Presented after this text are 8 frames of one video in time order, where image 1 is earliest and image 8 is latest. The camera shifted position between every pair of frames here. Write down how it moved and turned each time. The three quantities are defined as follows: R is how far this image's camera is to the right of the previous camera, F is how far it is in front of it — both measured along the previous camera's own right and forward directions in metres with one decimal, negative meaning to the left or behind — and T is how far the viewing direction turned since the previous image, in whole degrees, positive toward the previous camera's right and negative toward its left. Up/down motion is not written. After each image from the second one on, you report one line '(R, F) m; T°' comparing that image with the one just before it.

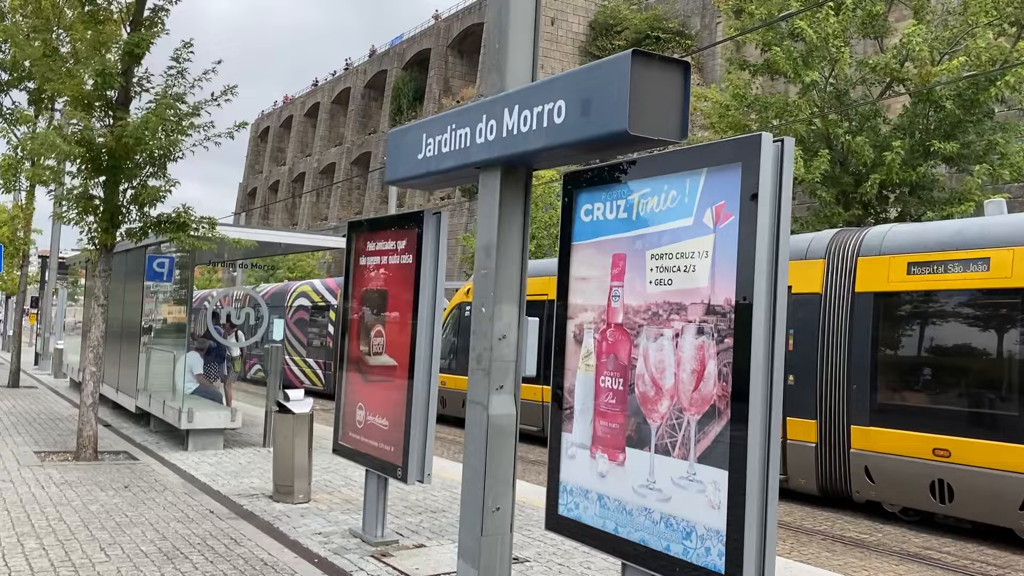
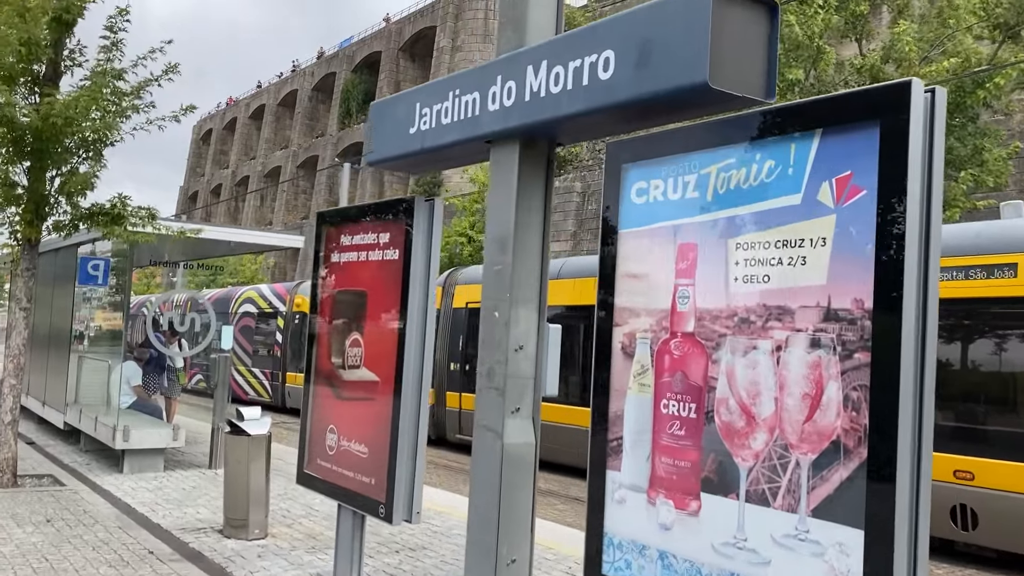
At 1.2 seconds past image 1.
(-0.3, +0.9) m; +4°
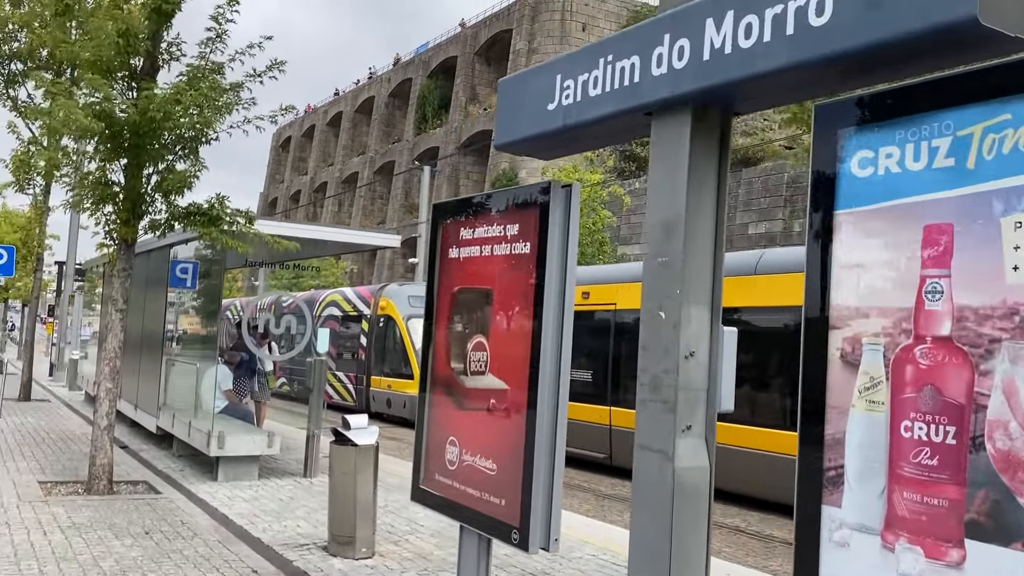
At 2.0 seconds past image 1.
(-0.4, +0.6) m; -5°
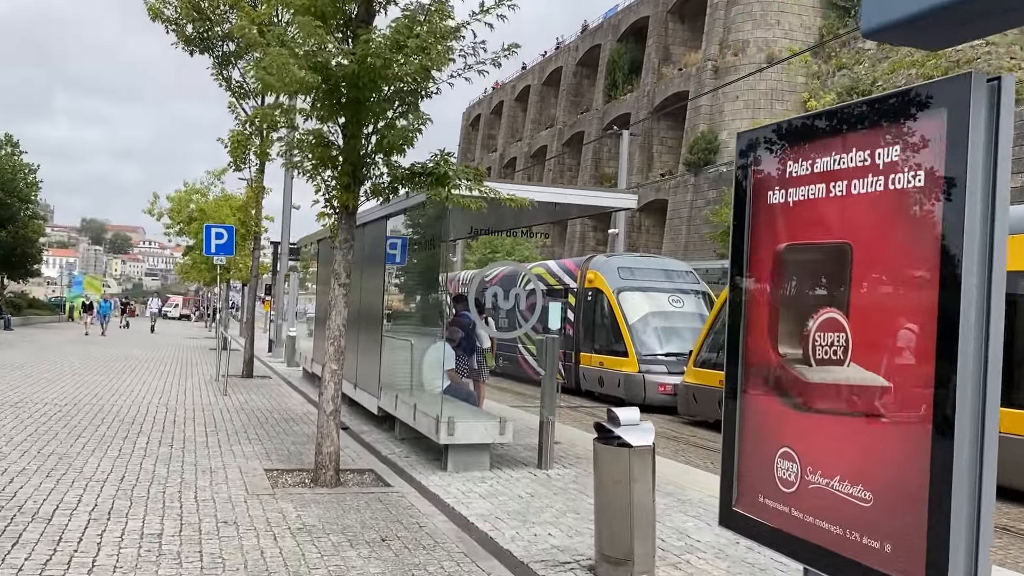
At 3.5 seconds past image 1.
(-0.7, +1.2) m; -12°
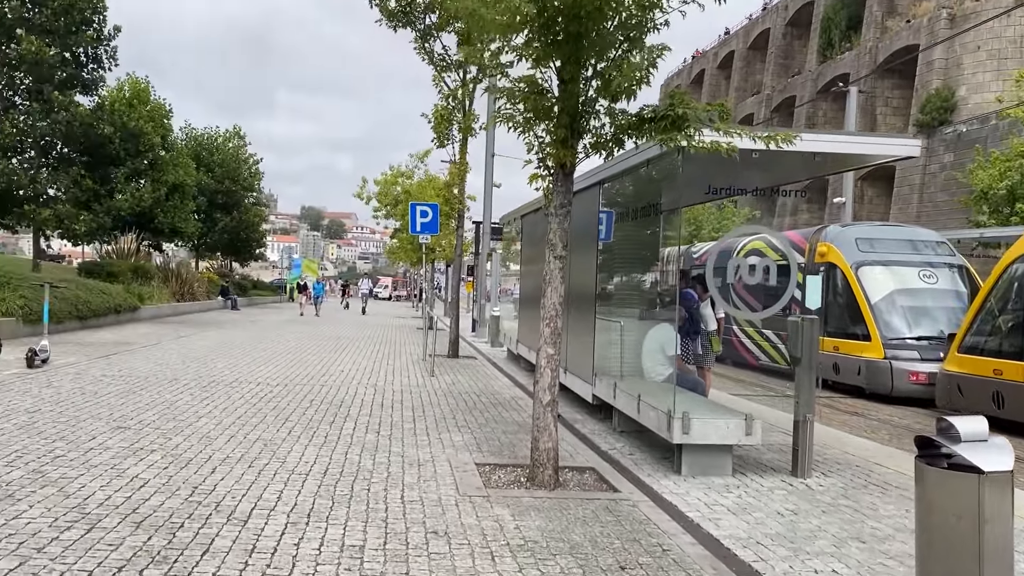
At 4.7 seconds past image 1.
(-0.4, +1.1) m; -13°
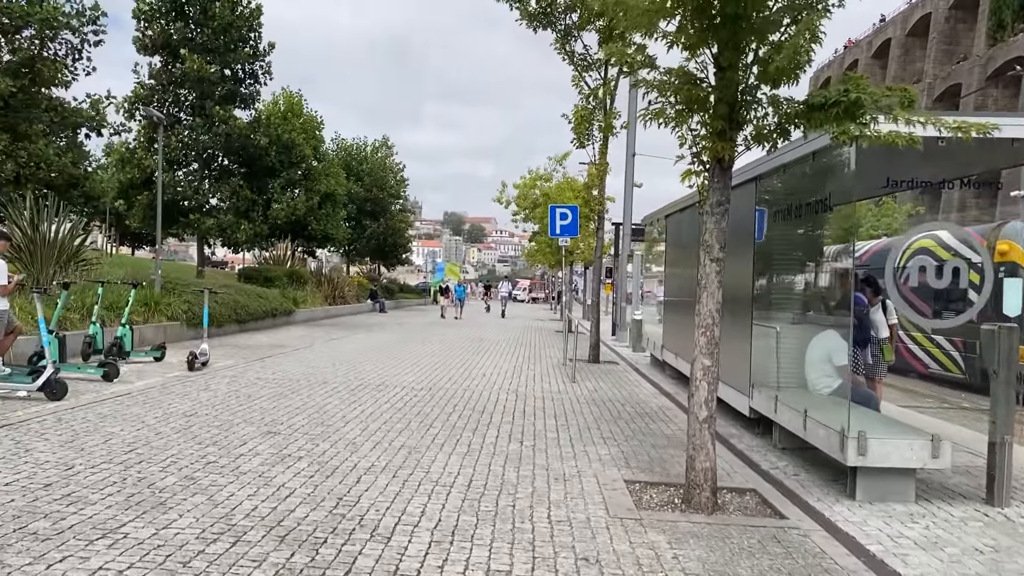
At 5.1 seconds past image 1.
(-0.1, +0.4) m; -9°
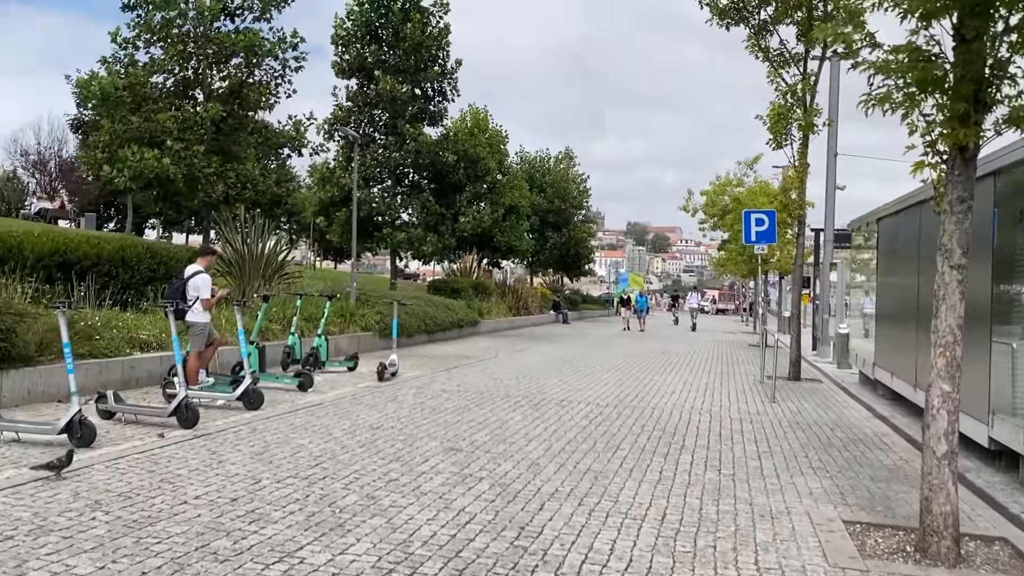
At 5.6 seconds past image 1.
(-0.1, +0.5) m; -12°
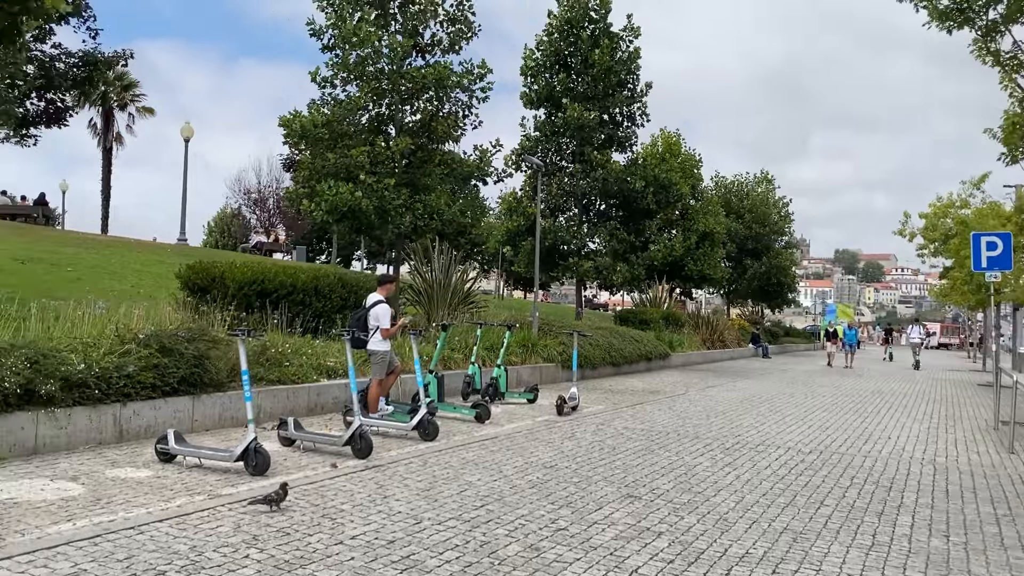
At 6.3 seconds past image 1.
(+0.1, +0.5) m; -13°
